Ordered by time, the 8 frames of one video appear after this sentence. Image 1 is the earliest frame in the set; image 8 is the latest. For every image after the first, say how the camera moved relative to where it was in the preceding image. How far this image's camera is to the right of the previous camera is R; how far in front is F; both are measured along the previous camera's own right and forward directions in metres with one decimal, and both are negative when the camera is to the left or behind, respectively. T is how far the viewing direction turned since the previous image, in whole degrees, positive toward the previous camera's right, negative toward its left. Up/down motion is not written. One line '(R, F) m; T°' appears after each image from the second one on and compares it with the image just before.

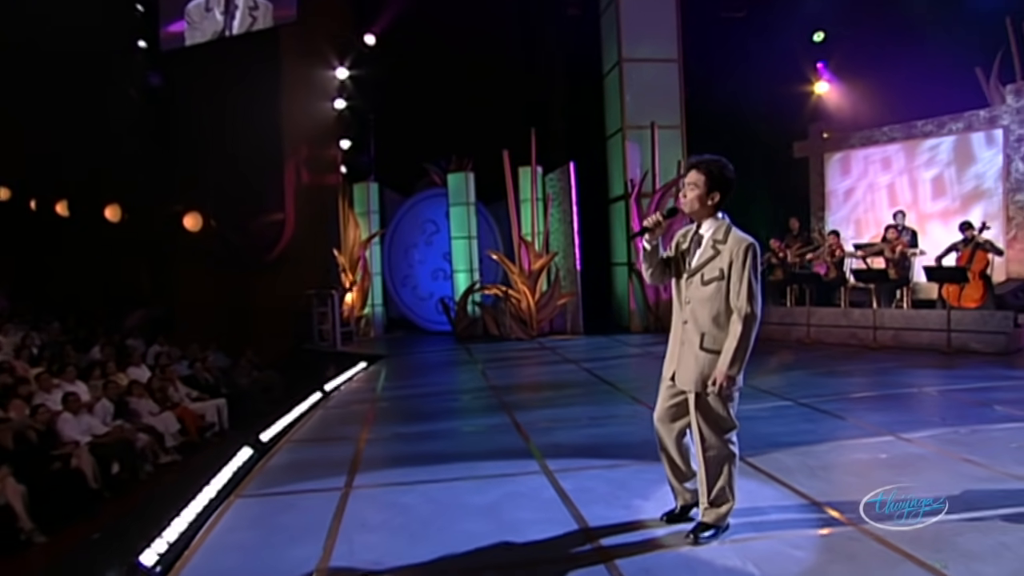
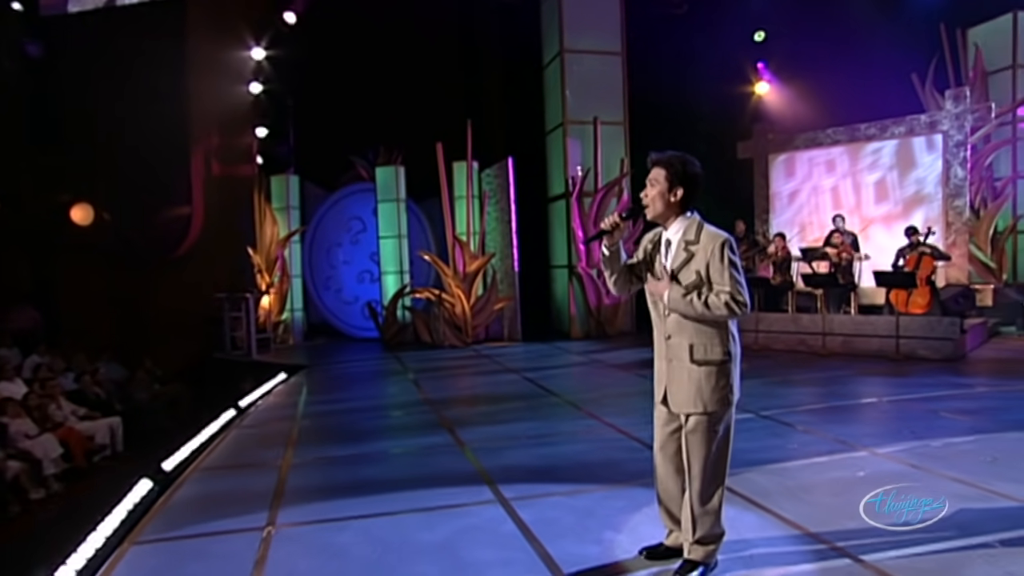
(-0.2, +0.5) m; +6°
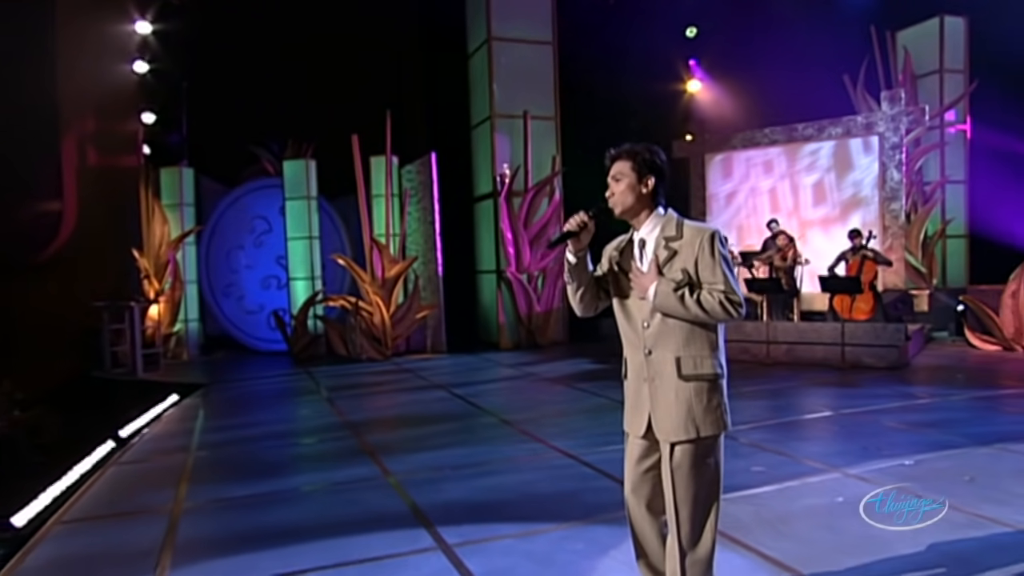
(-0.1, +0.6) m; +7°
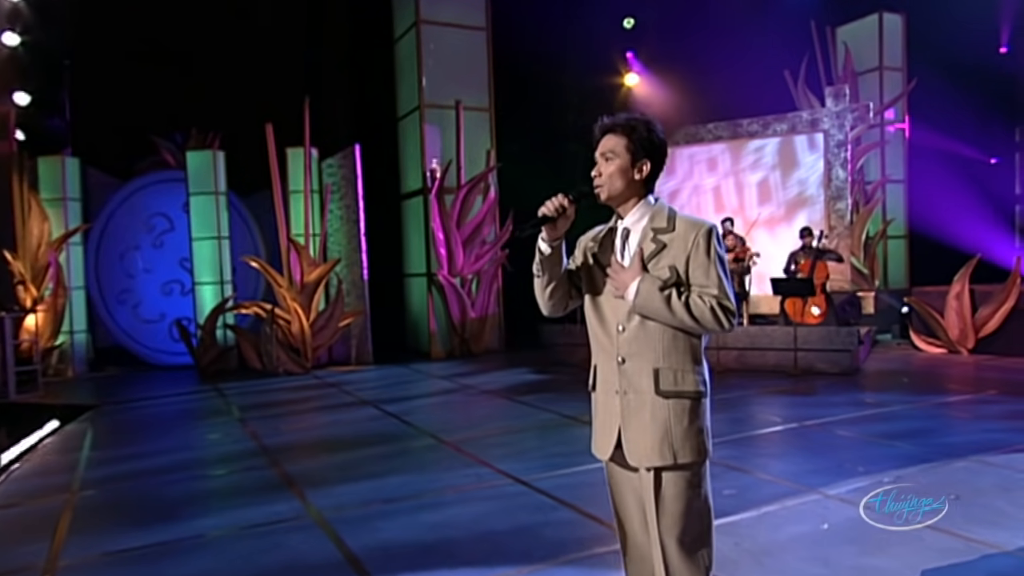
(-0.1, +0.5) m; +6°
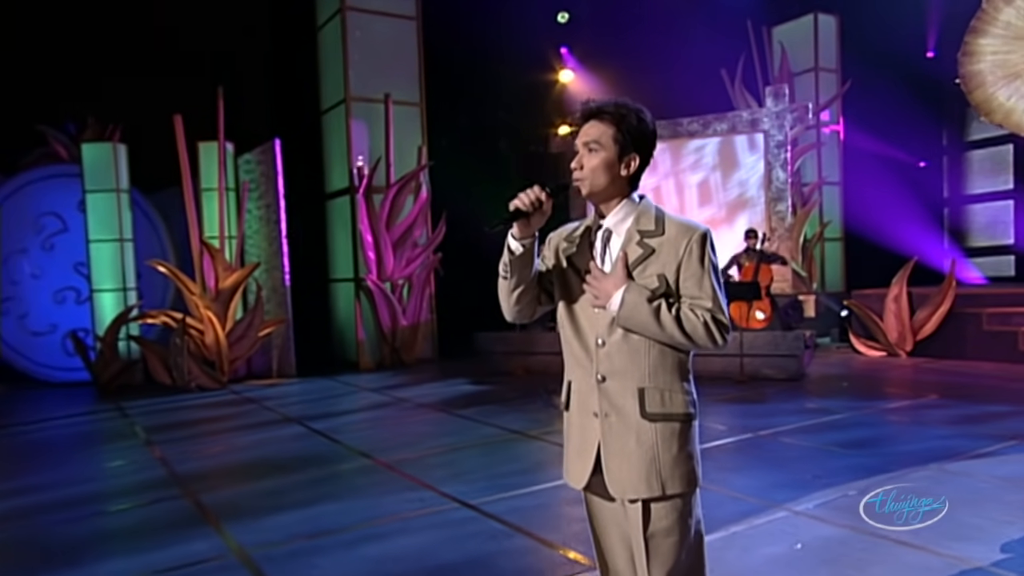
(-0.1, +0.3) m; +6°
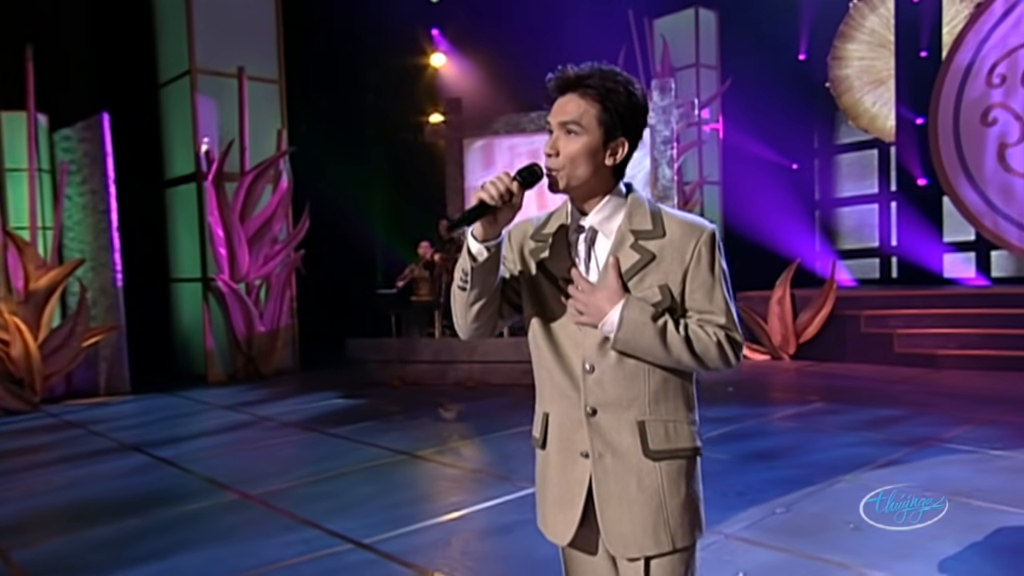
(-0.3, +0.5) m; +11°
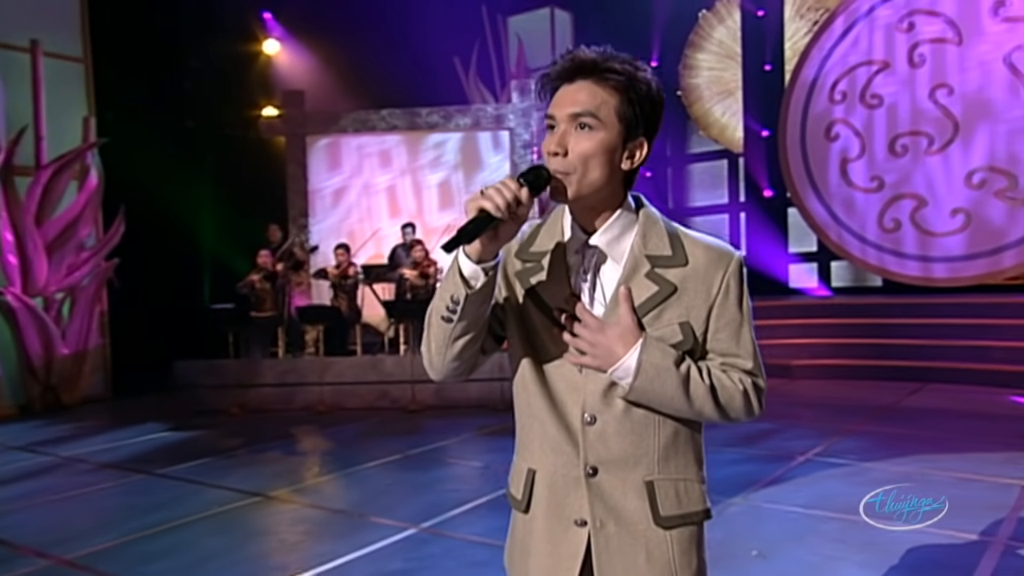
(-0.3, +0.5) m; +13°
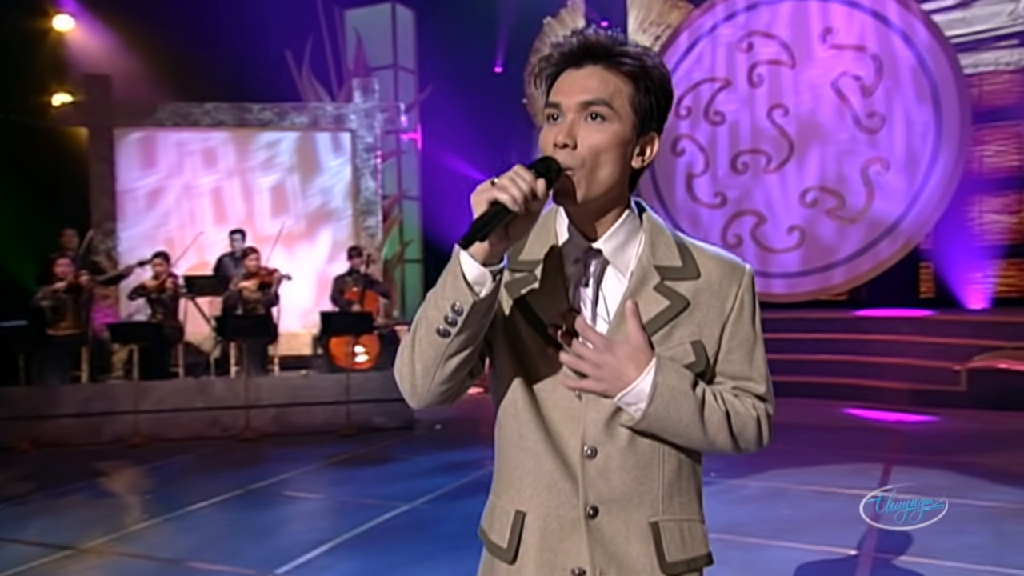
(-0.2, +0.4) m; +13°
